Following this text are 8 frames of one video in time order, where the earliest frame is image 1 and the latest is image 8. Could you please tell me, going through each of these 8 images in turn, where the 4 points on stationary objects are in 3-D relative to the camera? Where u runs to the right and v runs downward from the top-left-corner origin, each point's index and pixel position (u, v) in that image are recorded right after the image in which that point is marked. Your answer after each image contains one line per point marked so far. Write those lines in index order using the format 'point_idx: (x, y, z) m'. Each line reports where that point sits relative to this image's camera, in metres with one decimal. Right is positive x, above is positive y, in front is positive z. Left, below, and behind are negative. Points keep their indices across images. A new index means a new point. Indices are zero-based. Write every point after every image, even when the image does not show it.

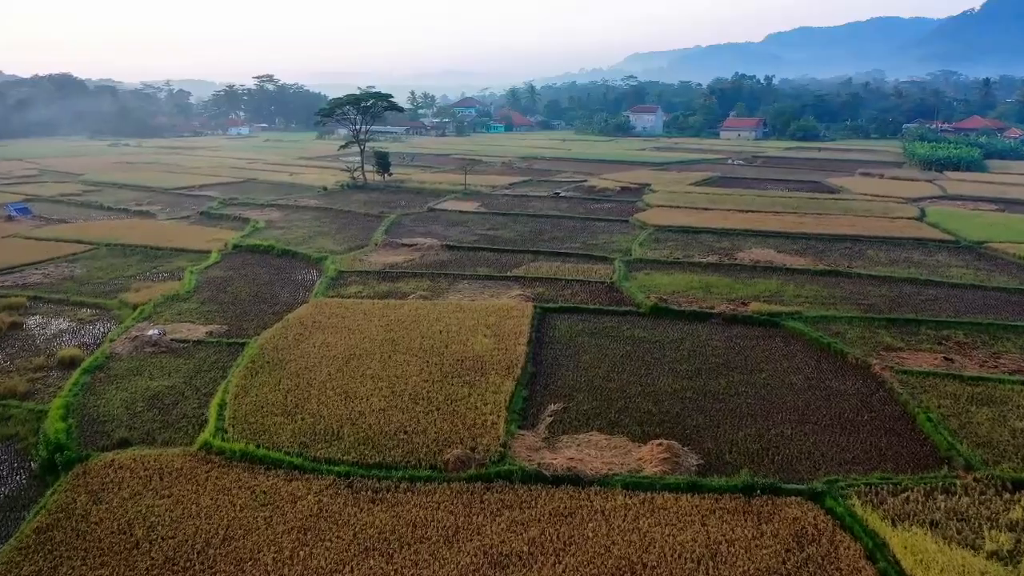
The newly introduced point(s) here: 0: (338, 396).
0: (-3.5, -2.2, +14.6) m
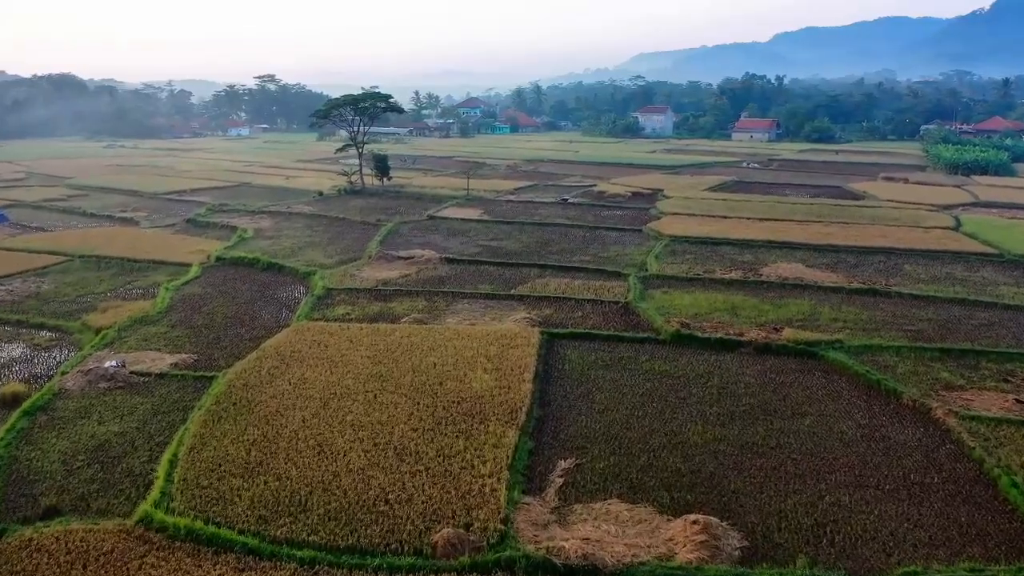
0: (-3.4, -2.8, +12.4) m
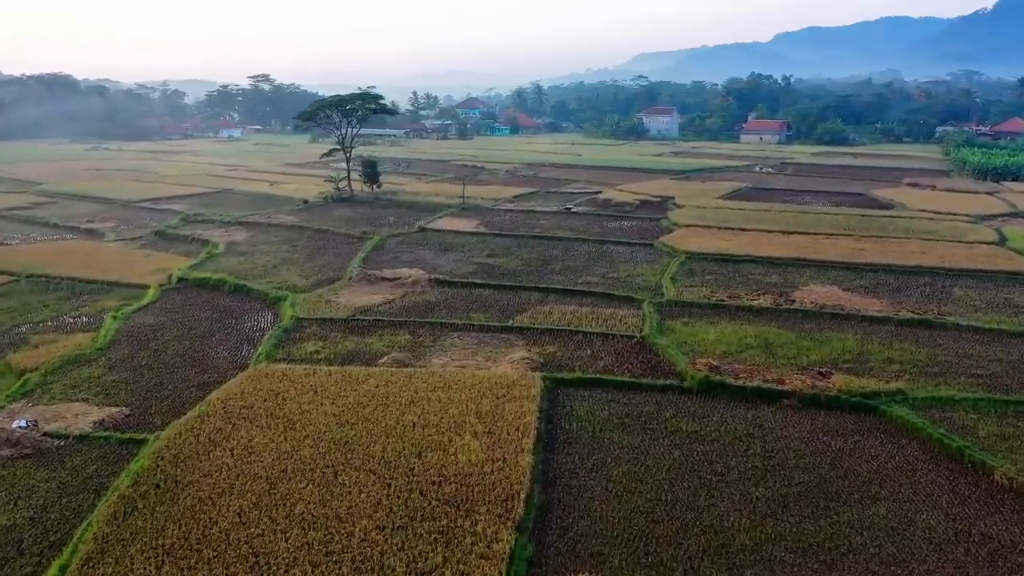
0: (-3.5, -3.6, +9.4) m
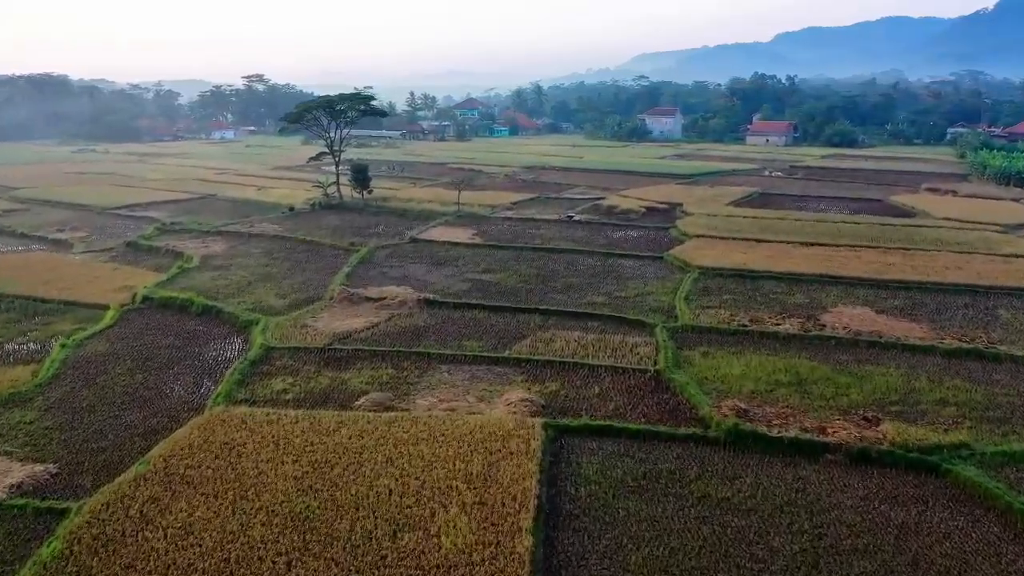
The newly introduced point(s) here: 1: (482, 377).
0: (-3.5, -4.2, +7.2) m
1: (-0.6, -2.0, +16.1) m
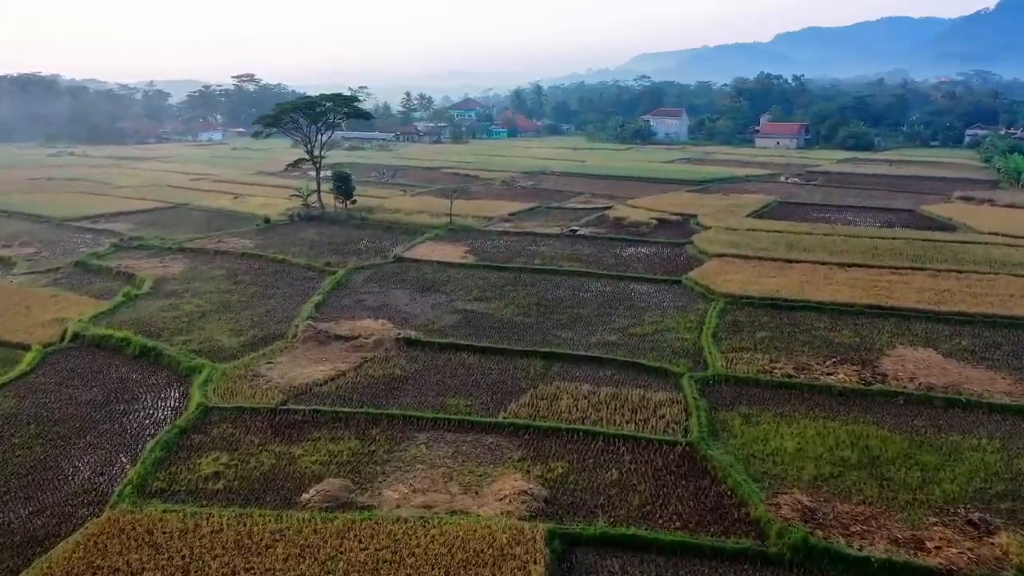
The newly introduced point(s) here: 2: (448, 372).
0: (-3.6, -5.1, +3.9) m
1: (-0.7, -2.9, +12.7) m
2: (-1.4, -1.9, +16.4) m
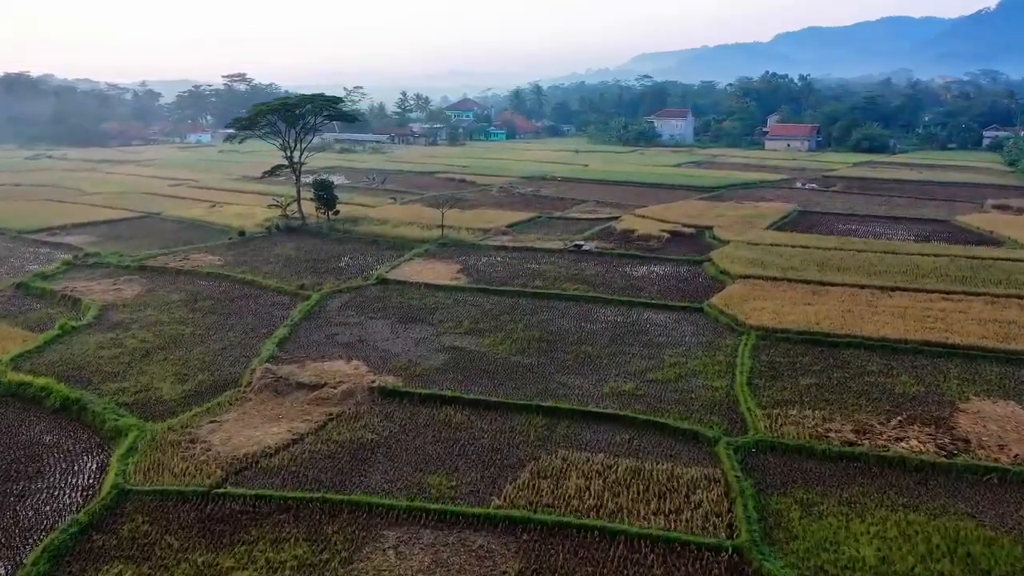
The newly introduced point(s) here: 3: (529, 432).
0: (-3.7, -5.9, +0.9) m
1: (-0.8, -3.7, +9.8) m
2: (-1.5, -2.7, +13.4) m
3: (+0.3, -2.6, +13.4) m
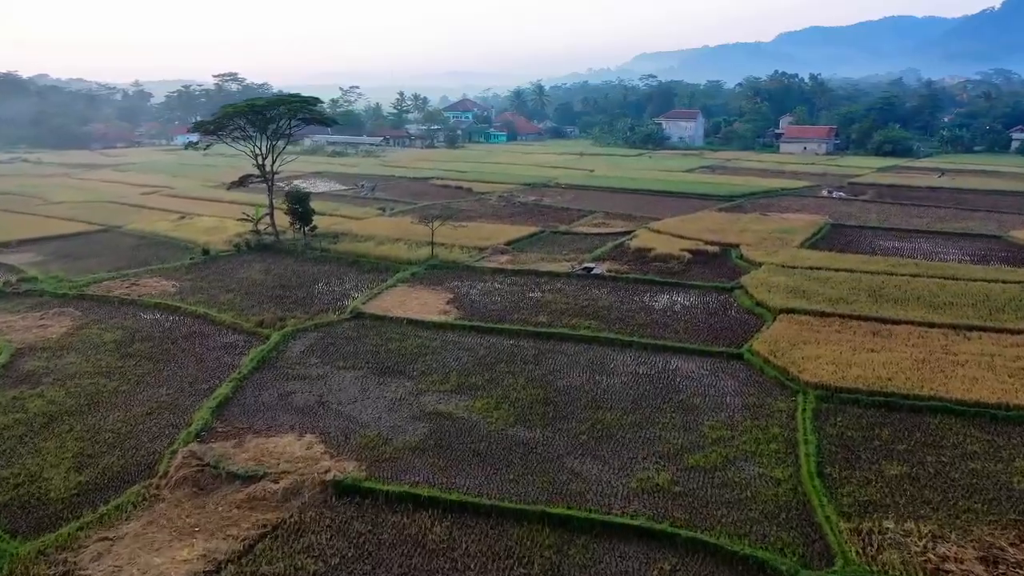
0: (-3.8, -6.9, -2.7) m
1: (-0.9, -4.6, +6.1) m
2: (-1.5, -3.6, +9.8) m
3: (+0.3, -3.6, +9.8) m
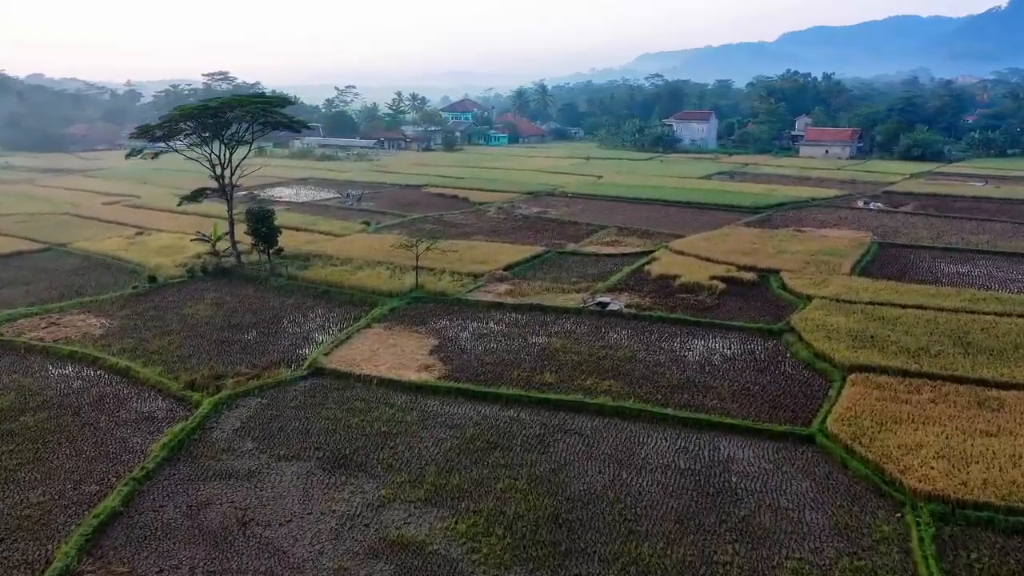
0: (-3.9, -7.9, -6.8) m
1: (-0.9, -5.7, +2.0) m
2: (-1.6, -4.7, +5.7) m
3: (+0.2, -4.7, +5.7) m
